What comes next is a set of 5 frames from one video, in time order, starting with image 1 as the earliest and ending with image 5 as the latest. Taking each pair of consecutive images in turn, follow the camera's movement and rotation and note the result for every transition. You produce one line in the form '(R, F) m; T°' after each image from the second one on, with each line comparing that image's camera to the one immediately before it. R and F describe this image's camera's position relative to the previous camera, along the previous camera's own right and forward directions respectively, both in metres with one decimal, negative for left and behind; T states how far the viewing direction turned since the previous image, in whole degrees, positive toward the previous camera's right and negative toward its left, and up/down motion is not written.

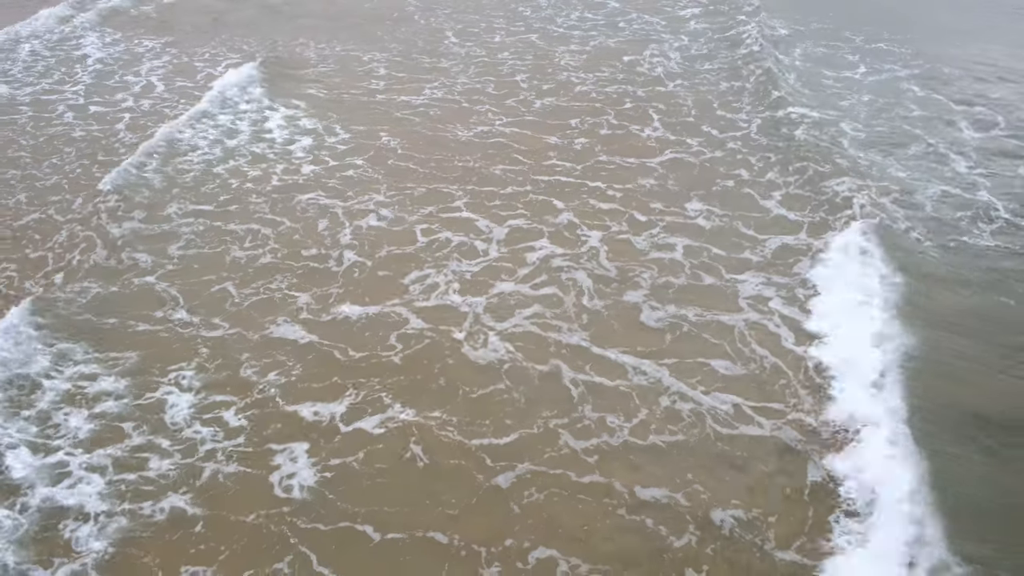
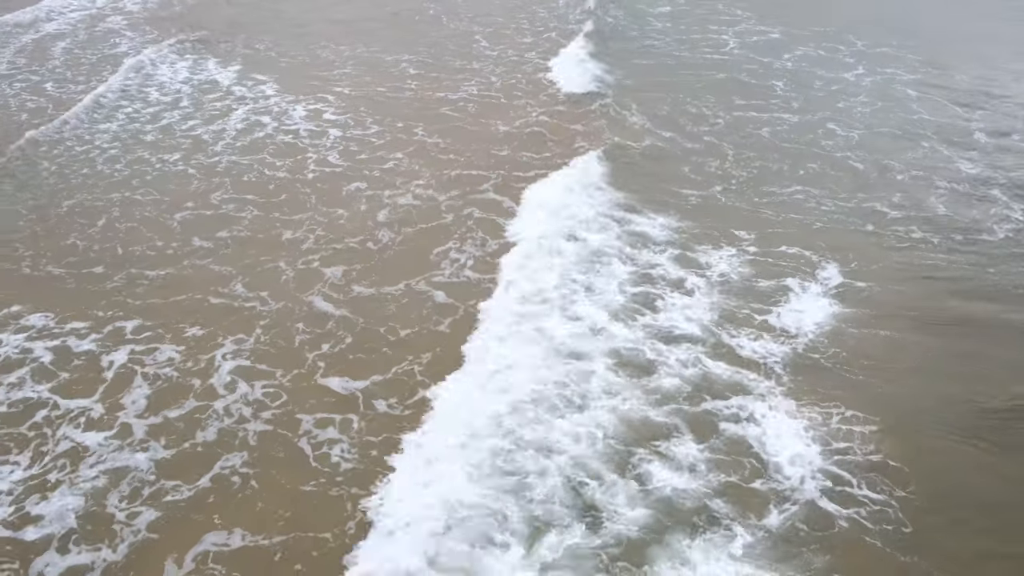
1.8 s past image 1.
(-0.3, -0.3) m; 0°
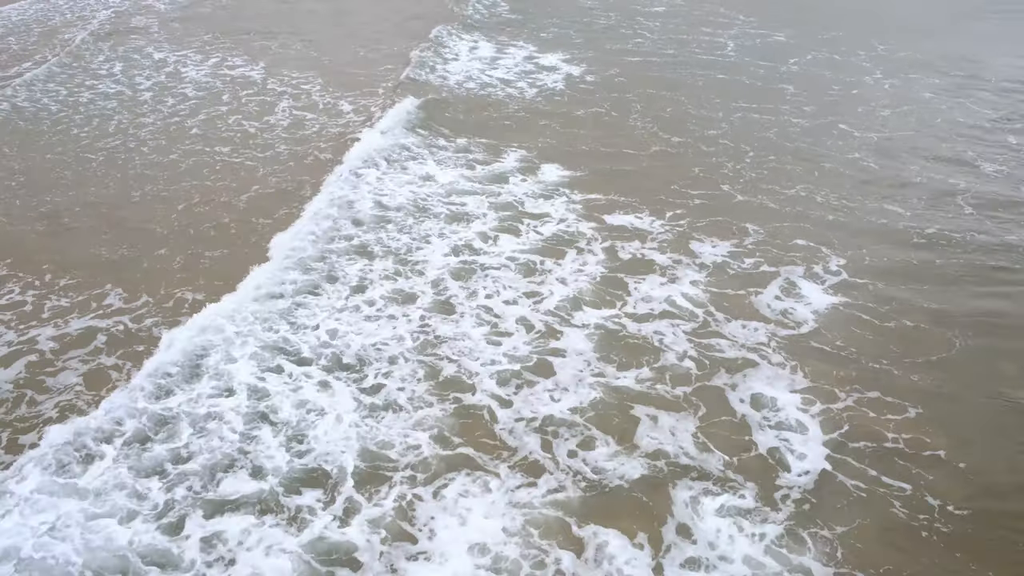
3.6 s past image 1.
(-0.4, -0.4) m; 0°
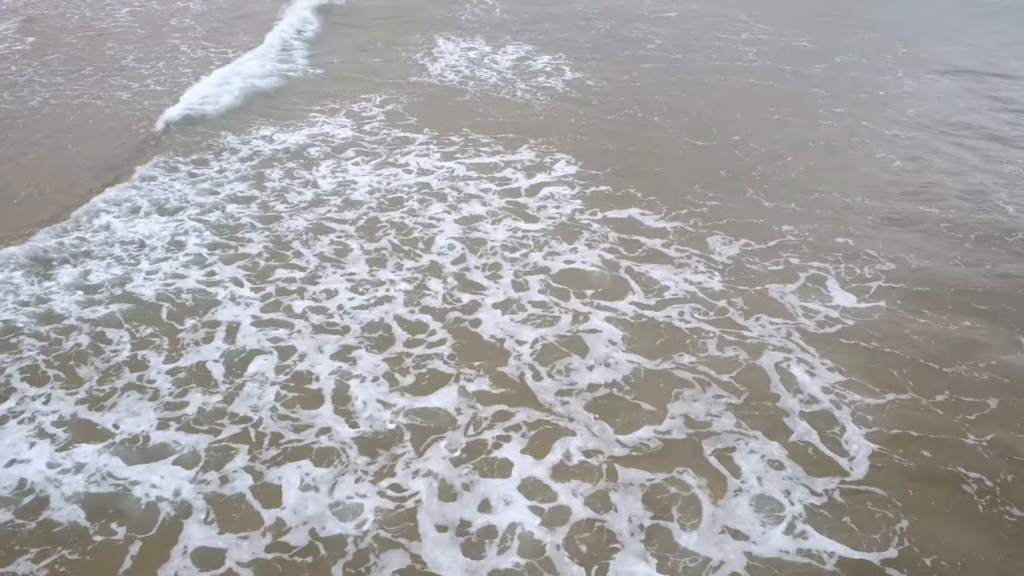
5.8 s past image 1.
(-0.3, -0.4) m; -1°
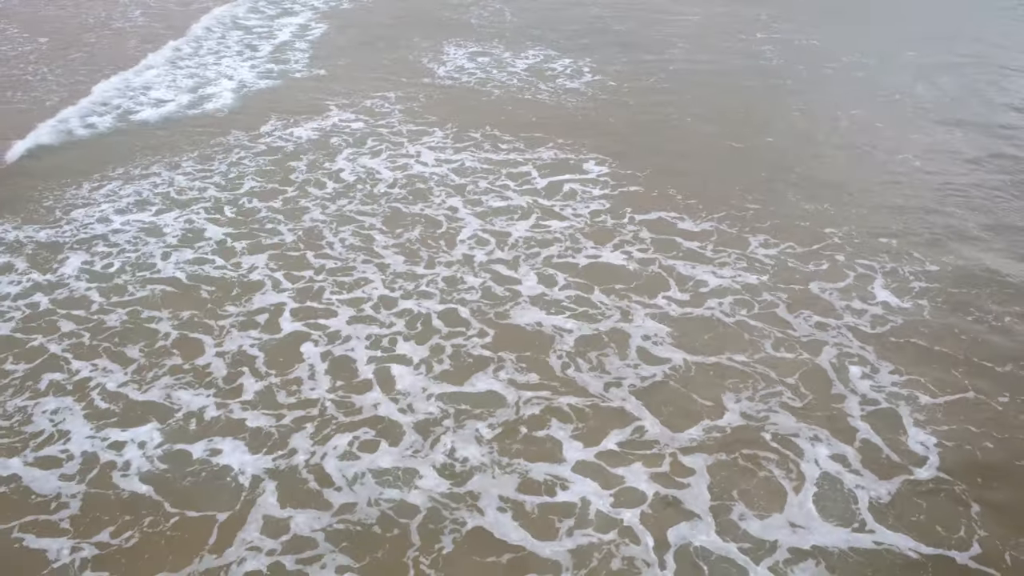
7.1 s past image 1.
(-0.5, -0.1) m; -1°
